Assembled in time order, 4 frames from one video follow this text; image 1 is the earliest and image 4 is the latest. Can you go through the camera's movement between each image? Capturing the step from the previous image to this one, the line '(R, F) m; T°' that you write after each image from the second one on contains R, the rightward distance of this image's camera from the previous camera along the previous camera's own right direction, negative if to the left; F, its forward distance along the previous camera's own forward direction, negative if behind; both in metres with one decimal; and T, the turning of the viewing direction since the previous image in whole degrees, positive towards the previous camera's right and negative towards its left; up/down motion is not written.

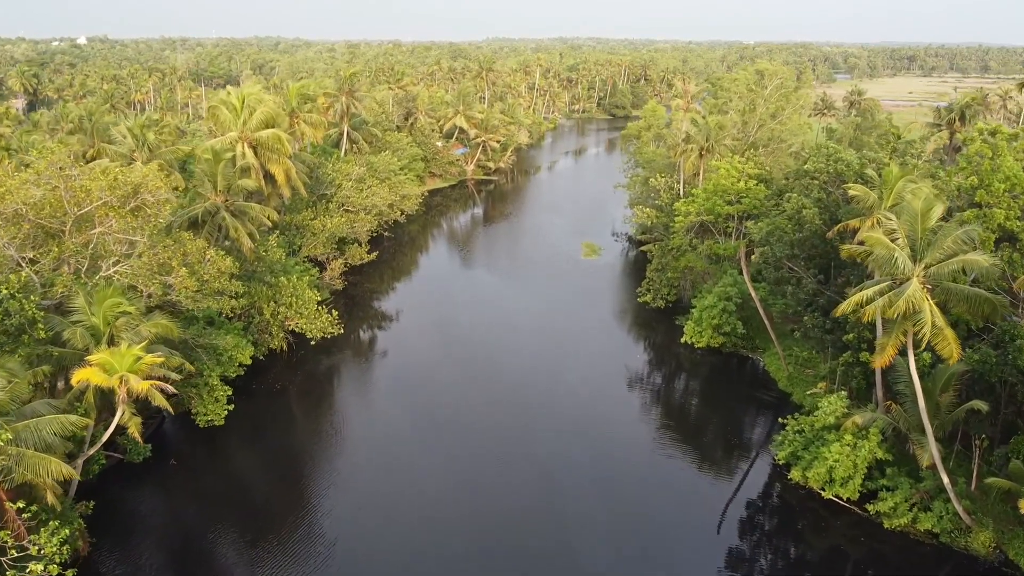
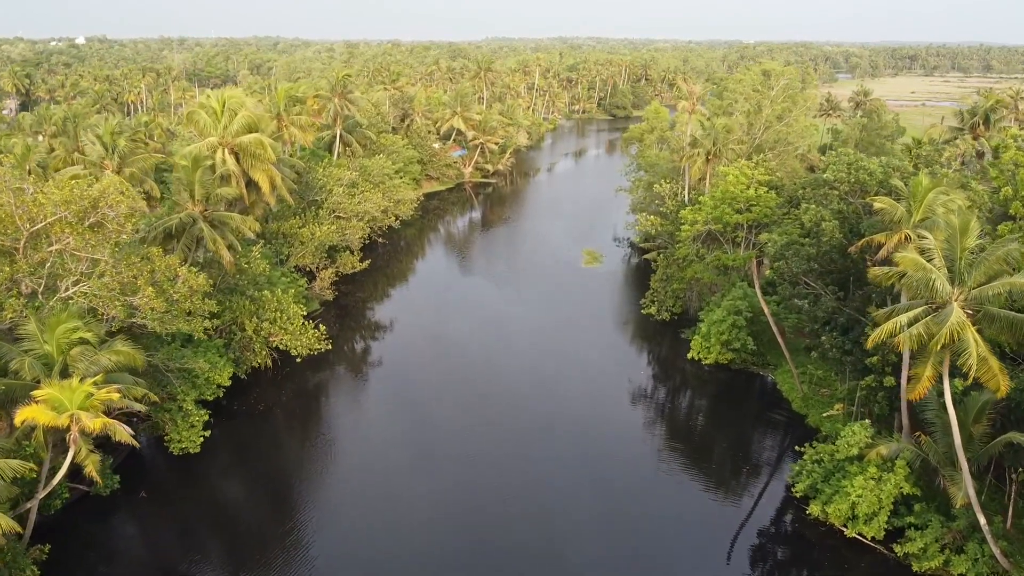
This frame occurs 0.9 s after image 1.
(+0.1, +1.6) m; 0°
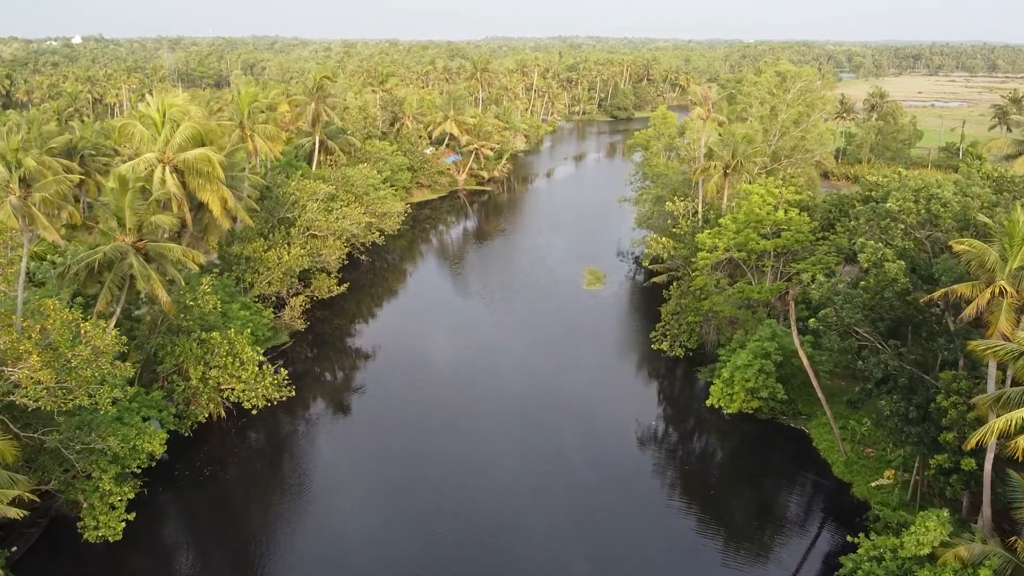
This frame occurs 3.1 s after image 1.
(+0.3, +3.9) m; 0°
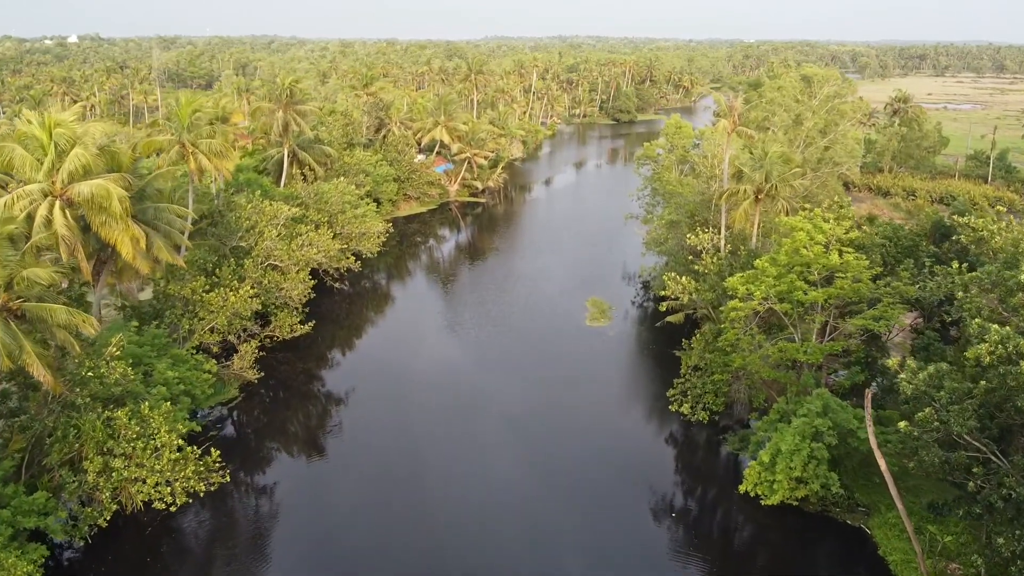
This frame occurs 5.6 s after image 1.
(+0.4, +4.9) m; 0°
